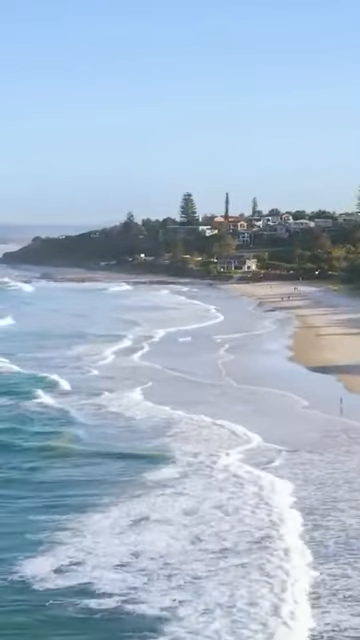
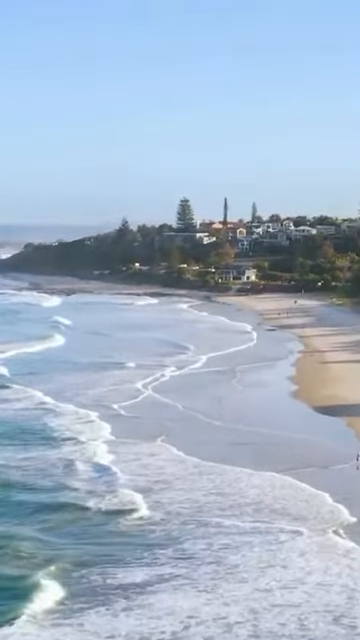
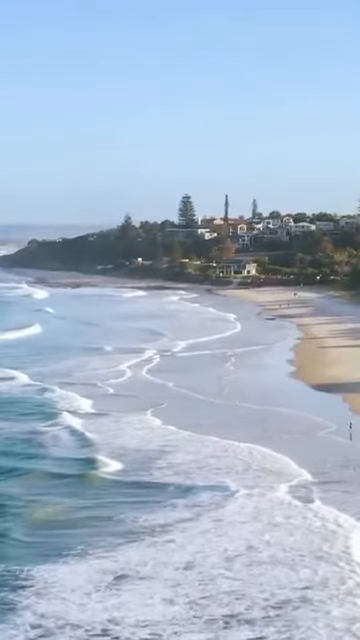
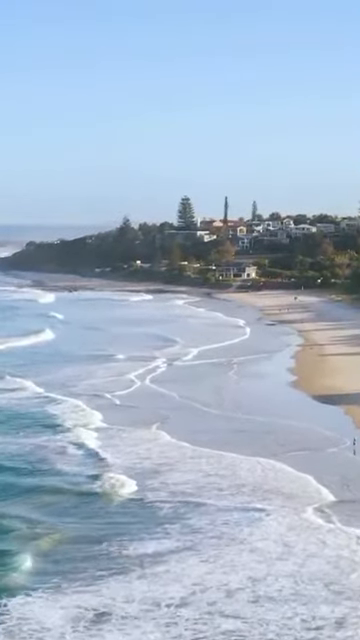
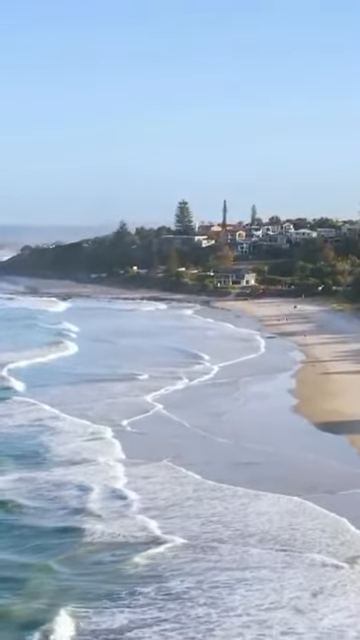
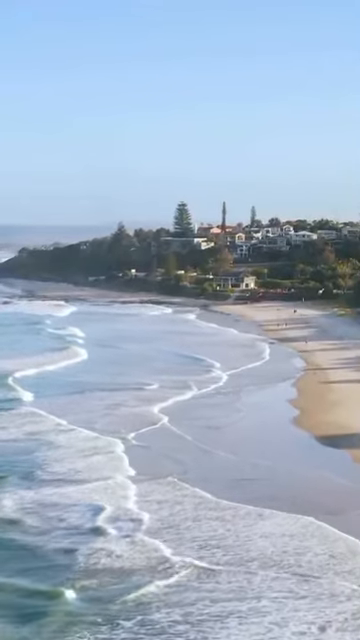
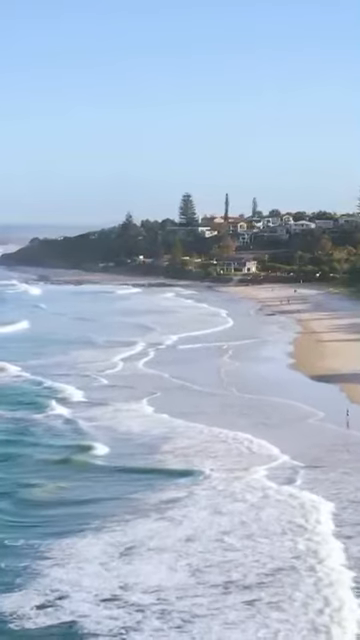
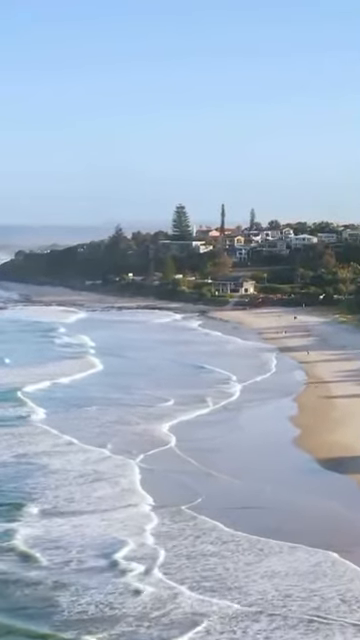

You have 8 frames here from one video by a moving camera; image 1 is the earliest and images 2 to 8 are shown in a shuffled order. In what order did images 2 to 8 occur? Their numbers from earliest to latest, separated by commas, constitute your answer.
7, 3, 4, 2, 5, 6, 8
